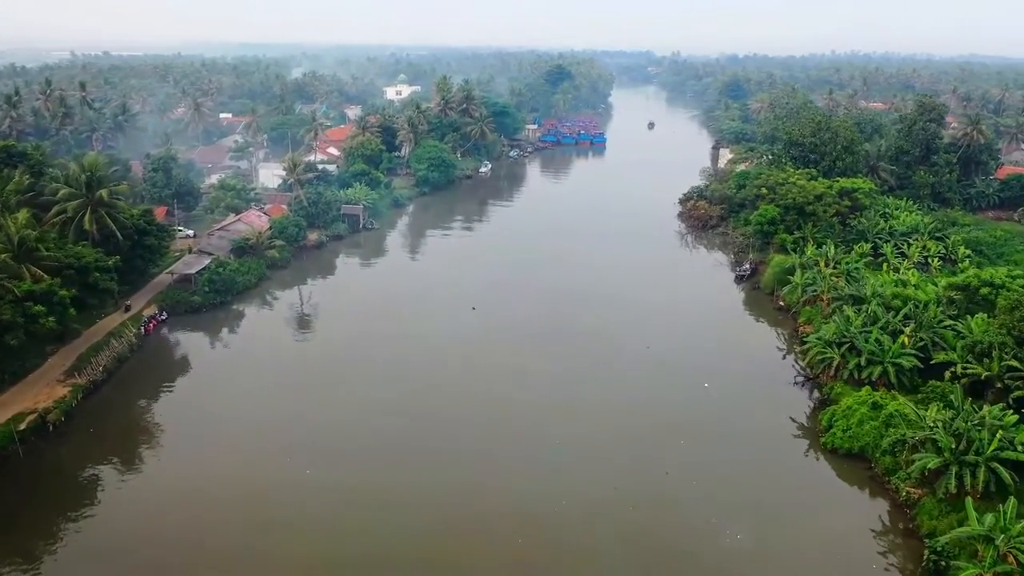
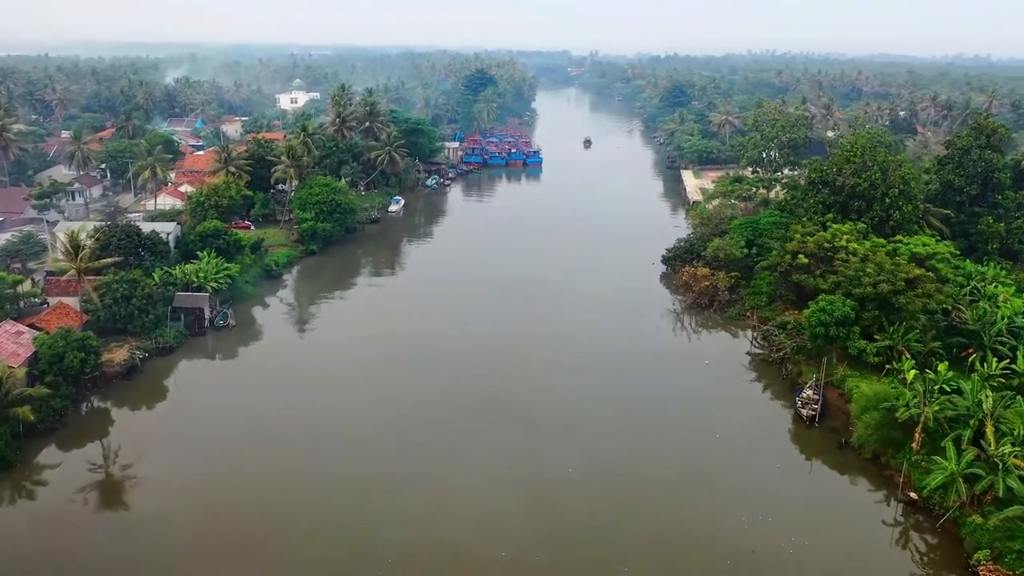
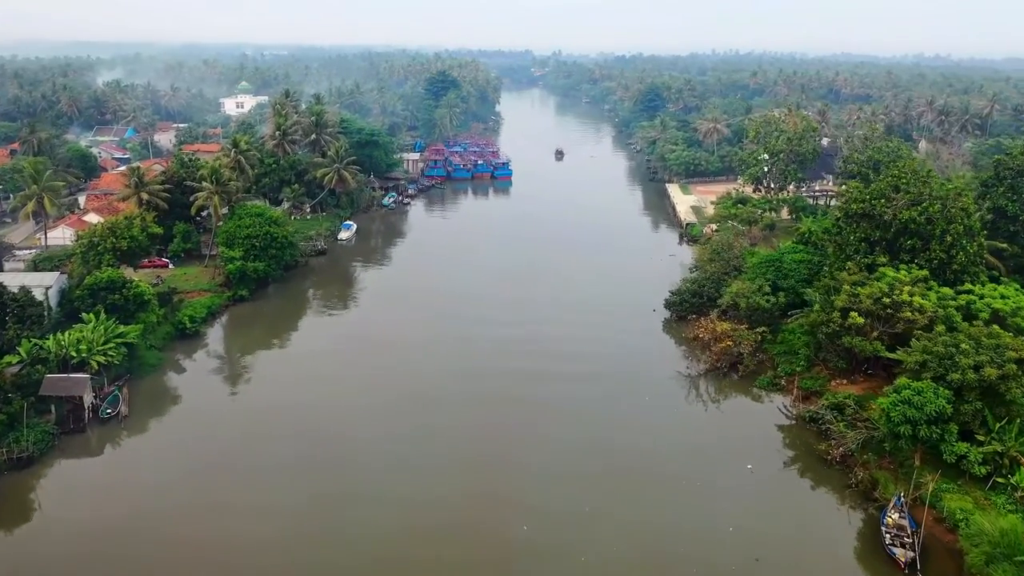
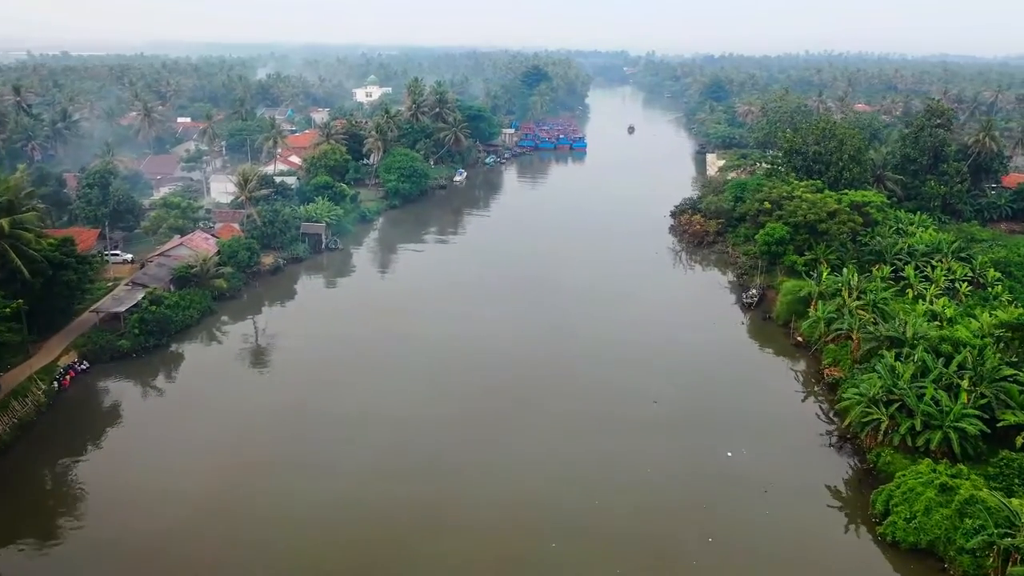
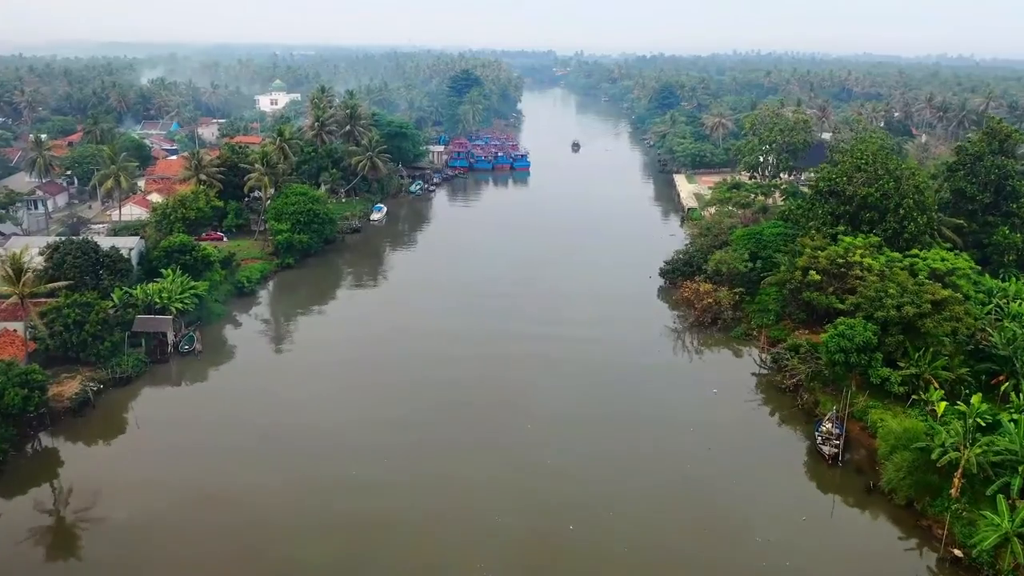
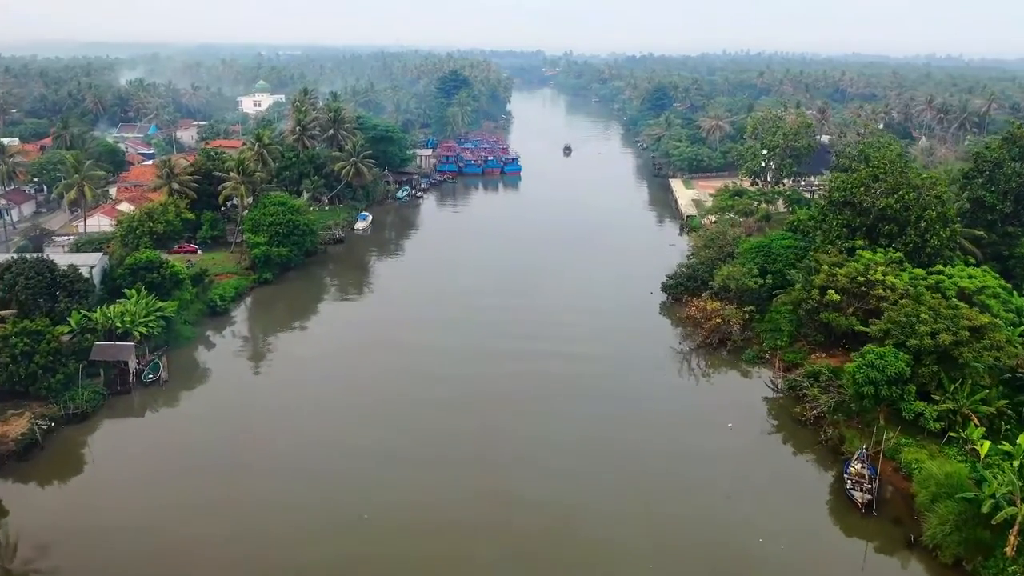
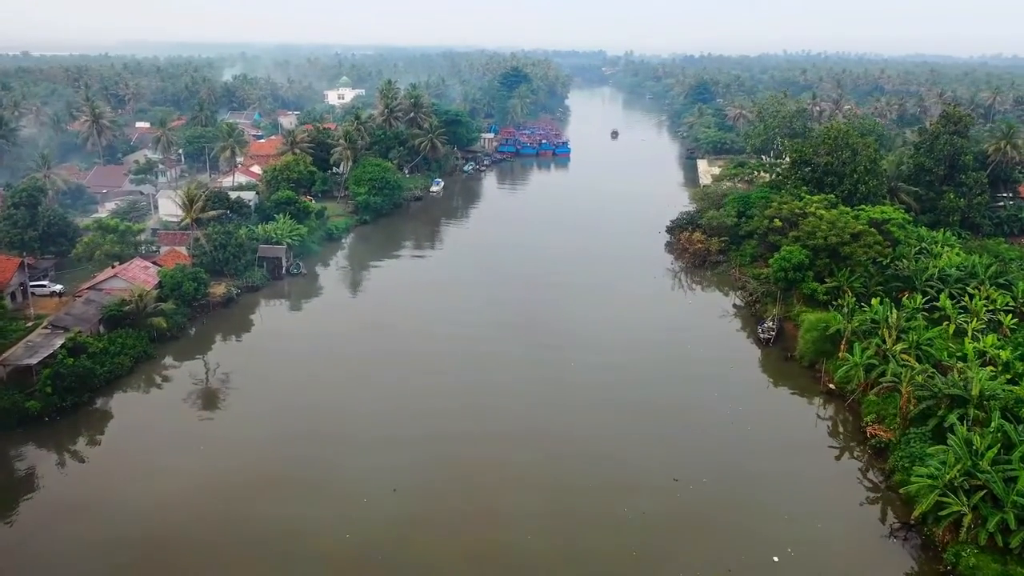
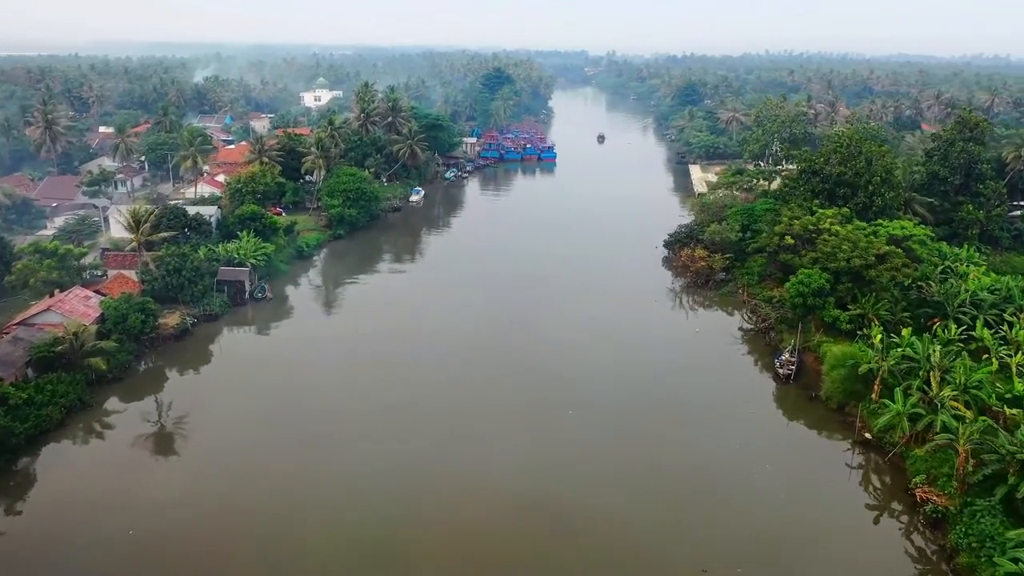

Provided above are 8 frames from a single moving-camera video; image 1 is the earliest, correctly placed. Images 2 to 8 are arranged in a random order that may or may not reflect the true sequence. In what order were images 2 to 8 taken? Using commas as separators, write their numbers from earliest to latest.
4, 7, 8, 2, 5, 6, 3
